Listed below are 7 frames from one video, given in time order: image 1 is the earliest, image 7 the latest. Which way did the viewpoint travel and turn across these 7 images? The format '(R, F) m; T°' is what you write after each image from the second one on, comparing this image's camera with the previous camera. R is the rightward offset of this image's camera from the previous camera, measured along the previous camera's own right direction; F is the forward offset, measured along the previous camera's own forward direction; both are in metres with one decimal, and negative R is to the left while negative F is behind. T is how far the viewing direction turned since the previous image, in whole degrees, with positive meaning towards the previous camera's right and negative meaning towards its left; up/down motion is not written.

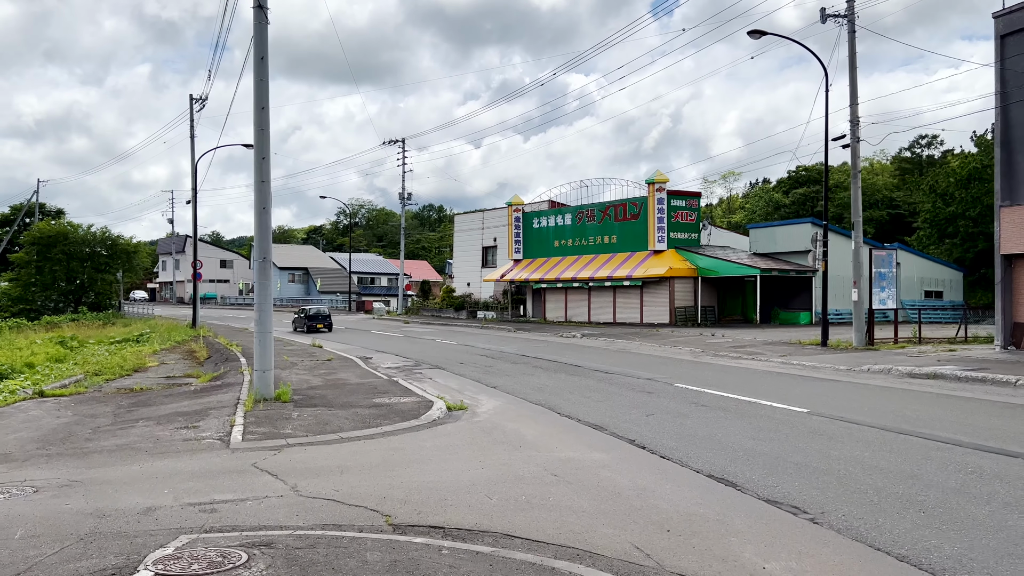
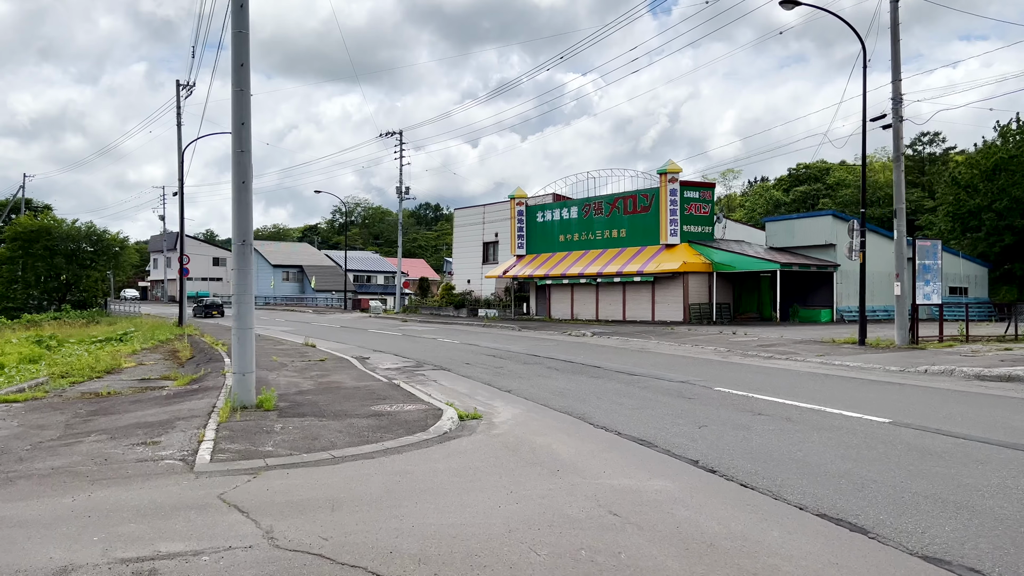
(-0.4, +1.7) m; 0°
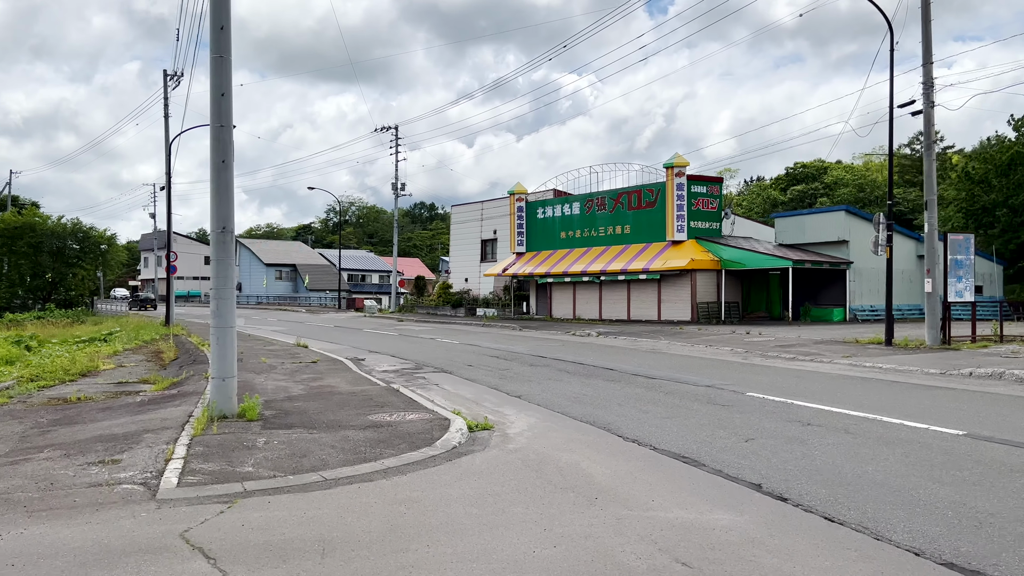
(-0.3, +1.1) m; 0°
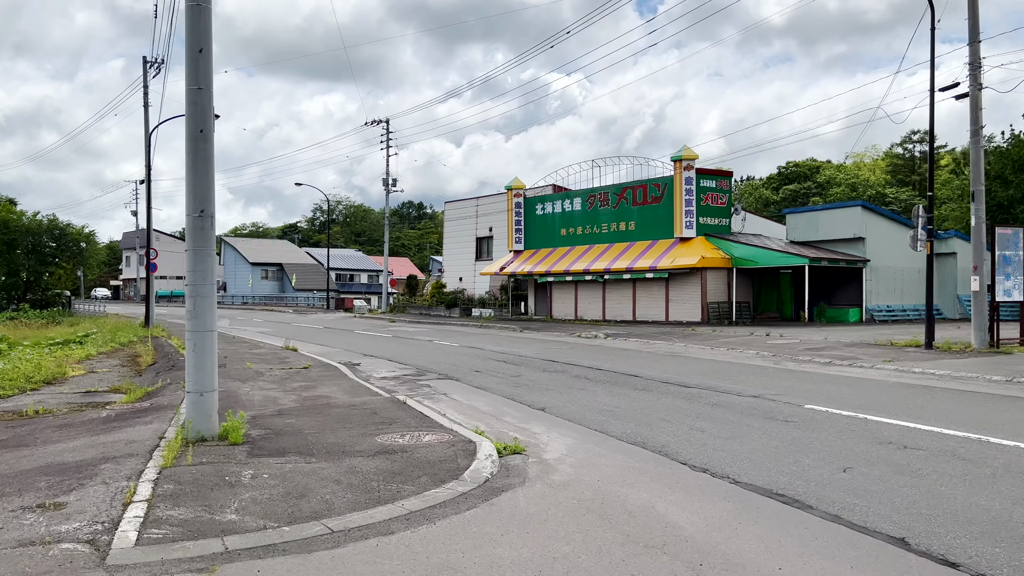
(-0.5, +1.4) m; +1°
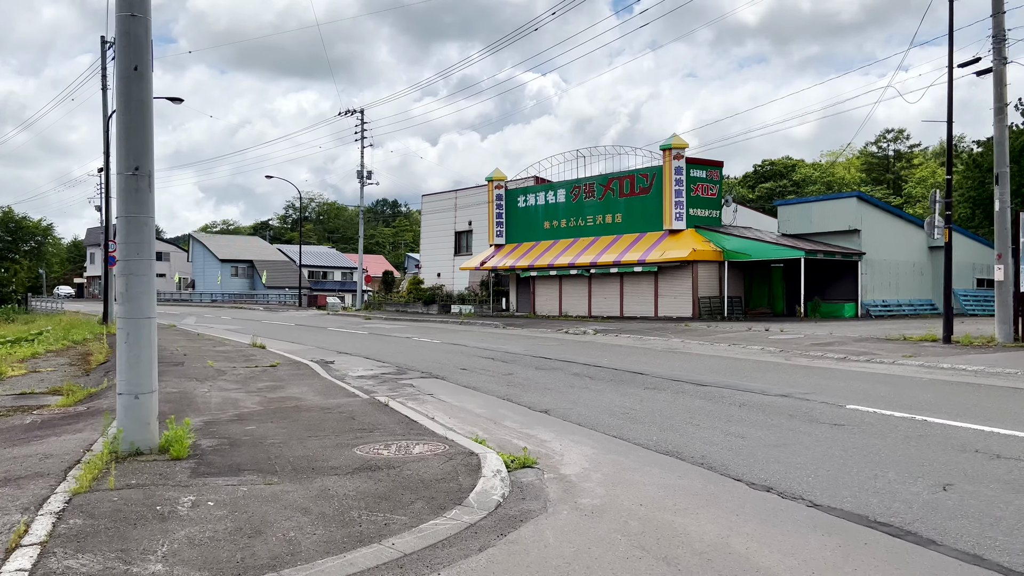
(-0.3, +1.3) m; +2°
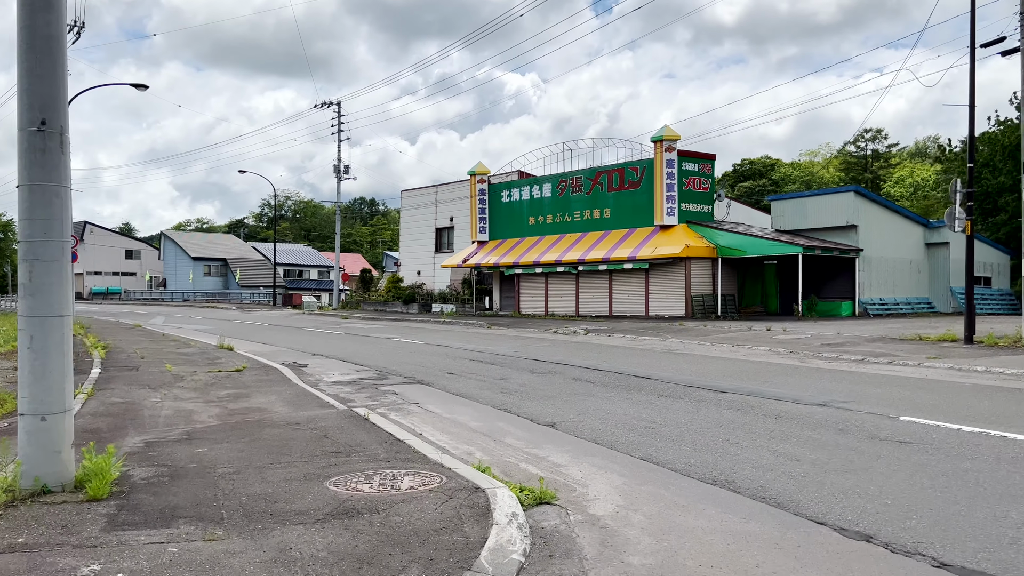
(-0.2, +1.2) m; +2°
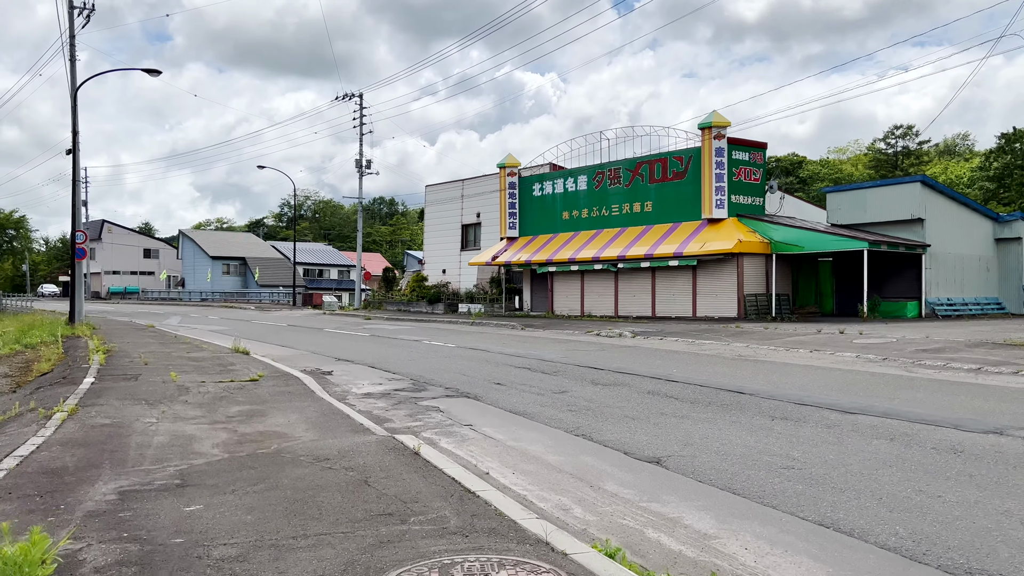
(-0.6, +1.8) m; -1°
